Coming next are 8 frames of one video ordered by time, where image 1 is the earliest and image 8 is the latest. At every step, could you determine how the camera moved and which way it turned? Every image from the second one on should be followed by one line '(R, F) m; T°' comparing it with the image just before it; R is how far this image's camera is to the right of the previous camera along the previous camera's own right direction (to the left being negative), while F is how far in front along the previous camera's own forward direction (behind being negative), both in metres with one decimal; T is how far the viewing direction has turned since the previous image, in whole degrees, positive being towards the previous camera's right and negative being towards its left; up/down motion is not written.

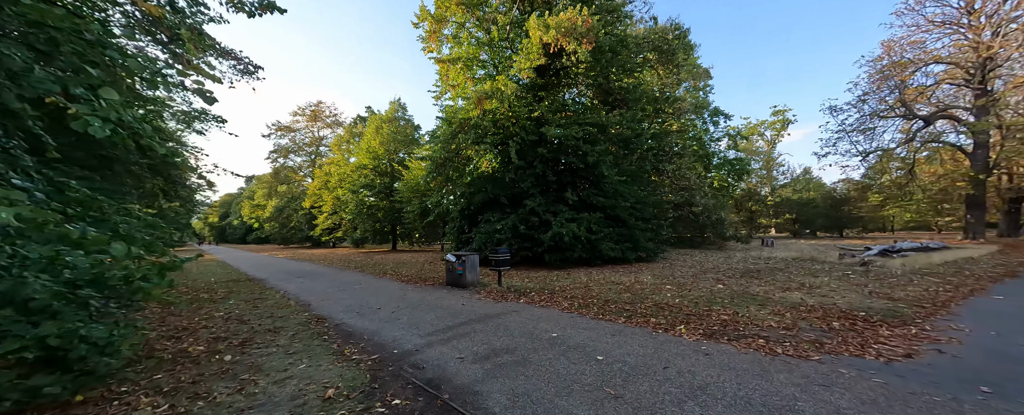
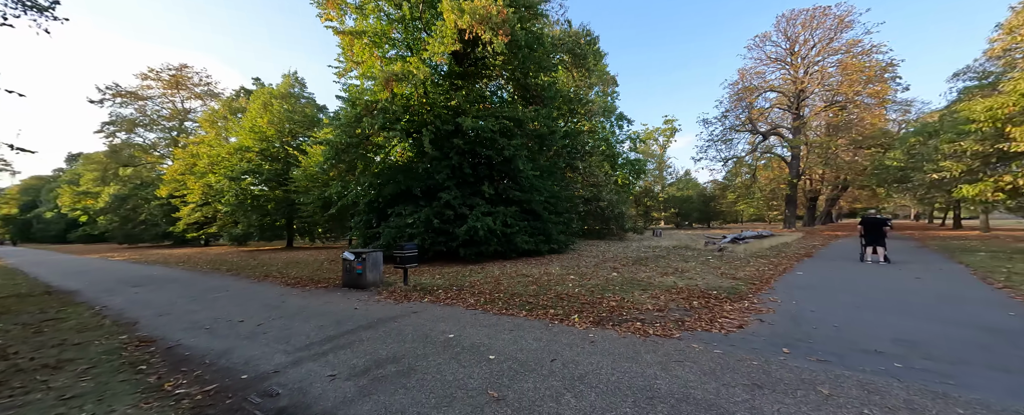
(+0.2, +0.1) m; +14°
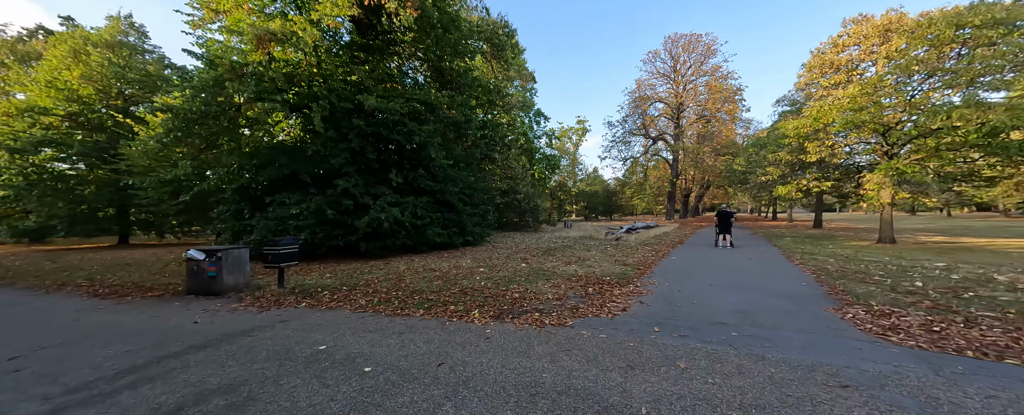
(+0.2, +0.2) m; +15°
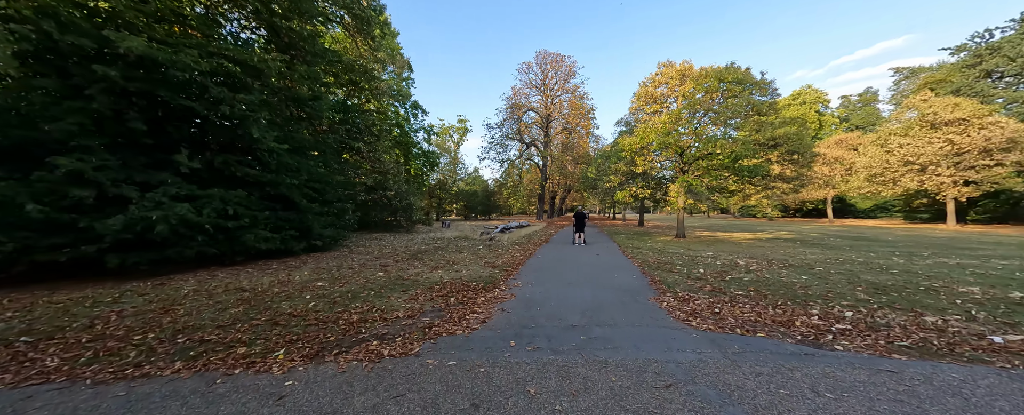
(+0.4, +0.5) m; +22°
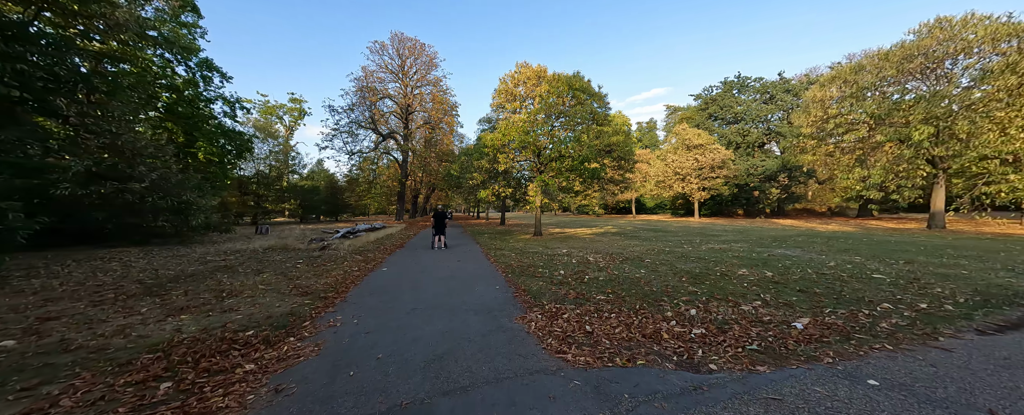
(+0.5, +1.5) m; +25°
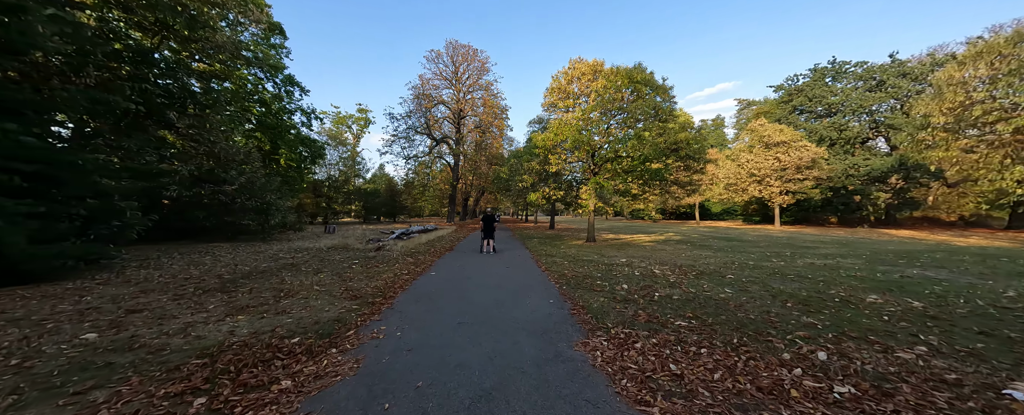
(-0.1, +0.6) m; -9°
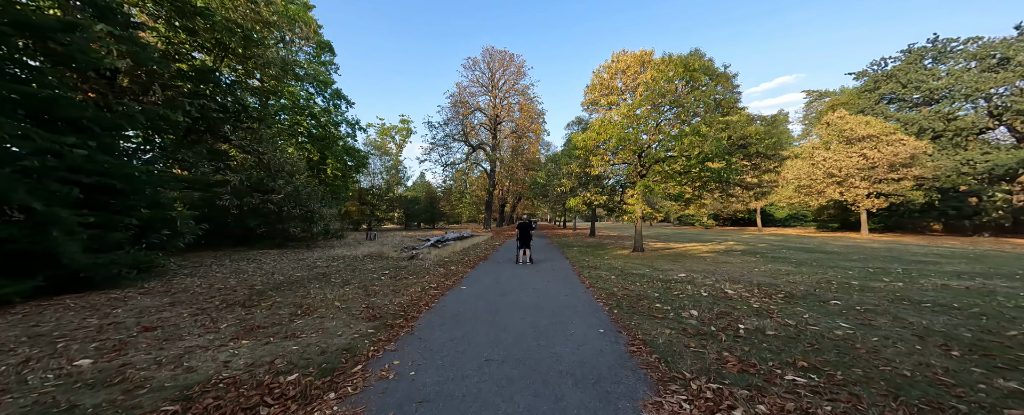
(0.0, +0.9) m; -7°
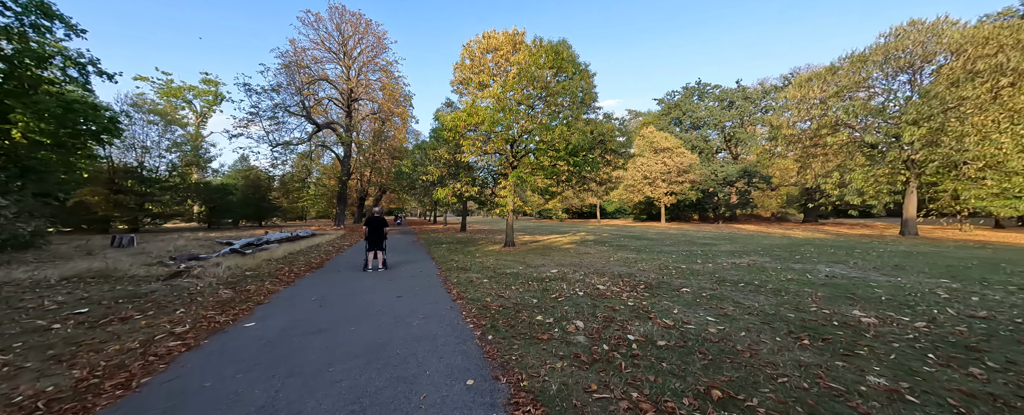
(+0.4, +1.7) m; +24°
